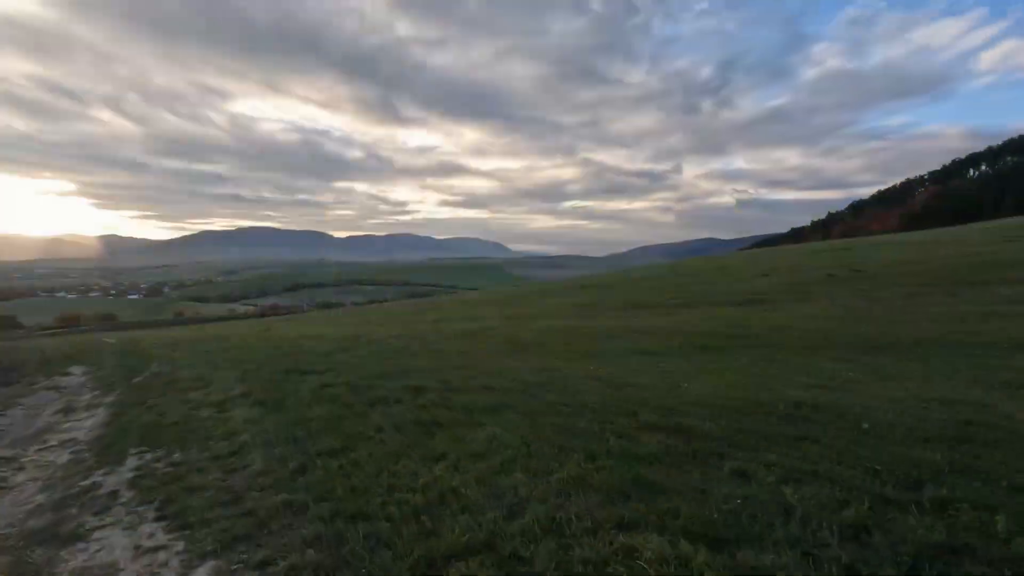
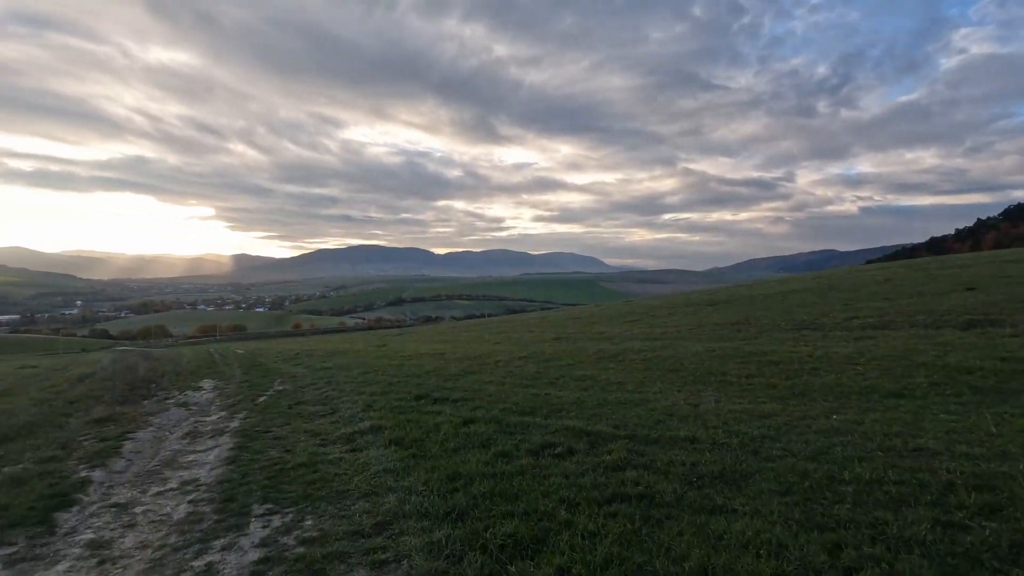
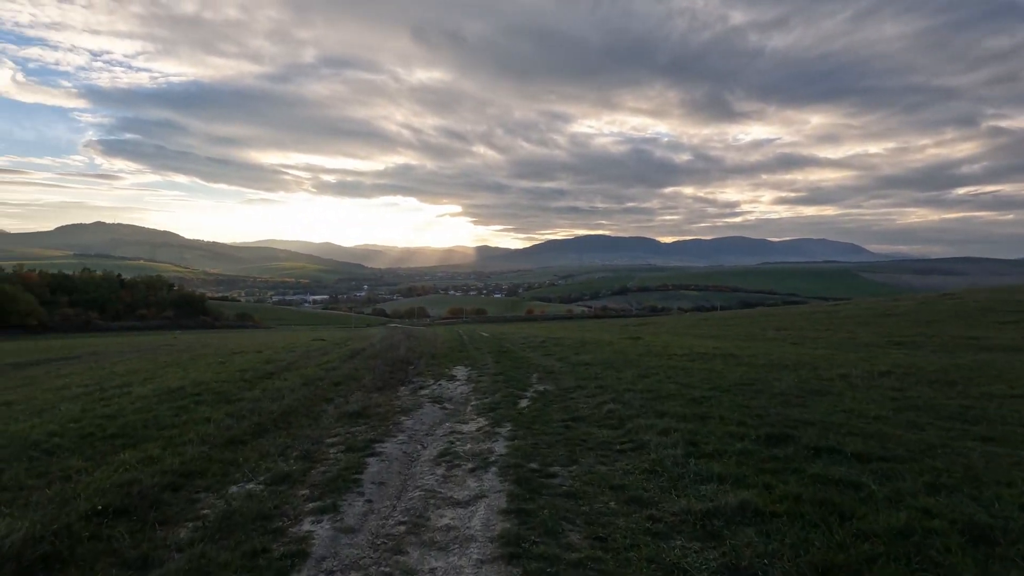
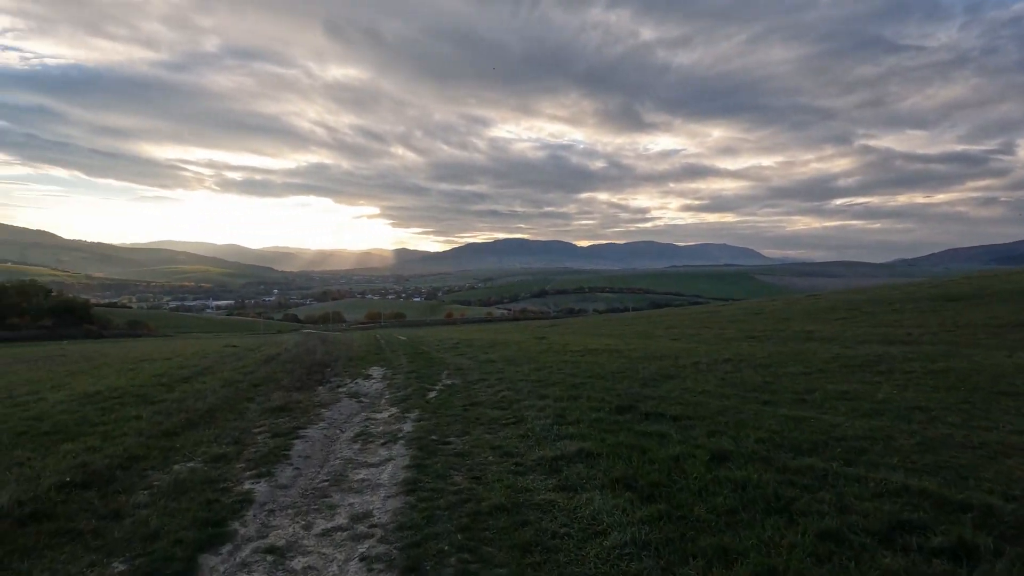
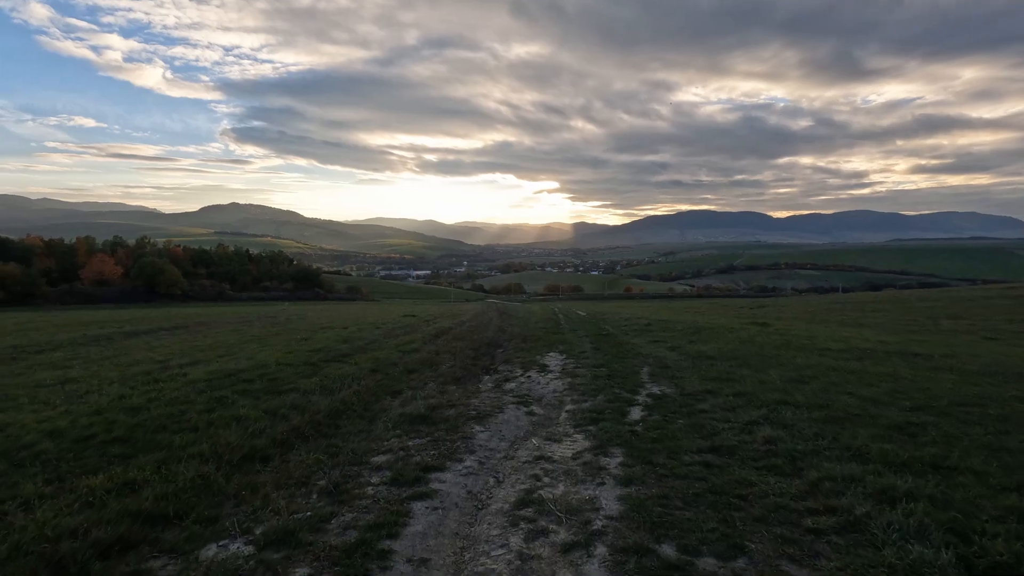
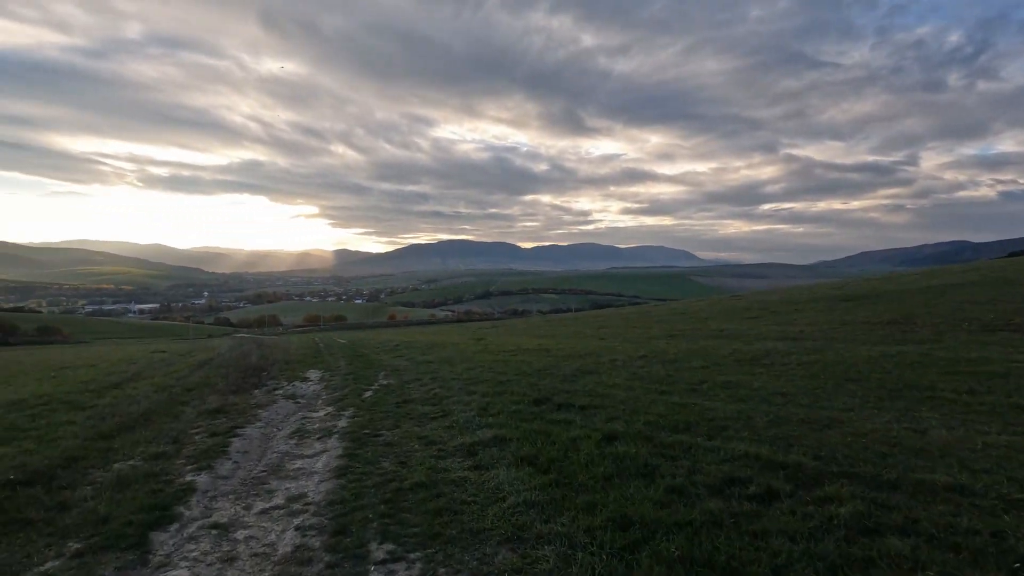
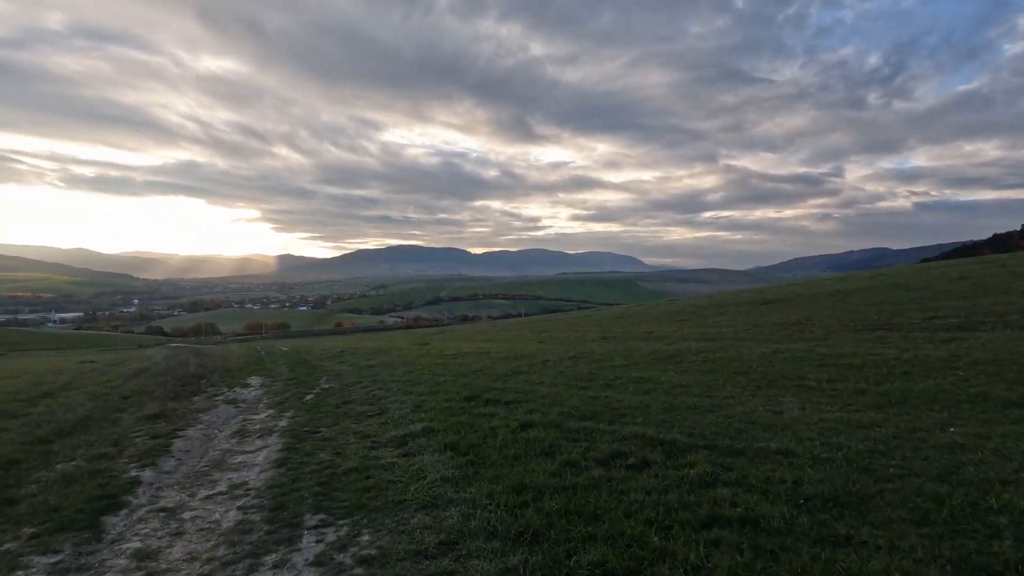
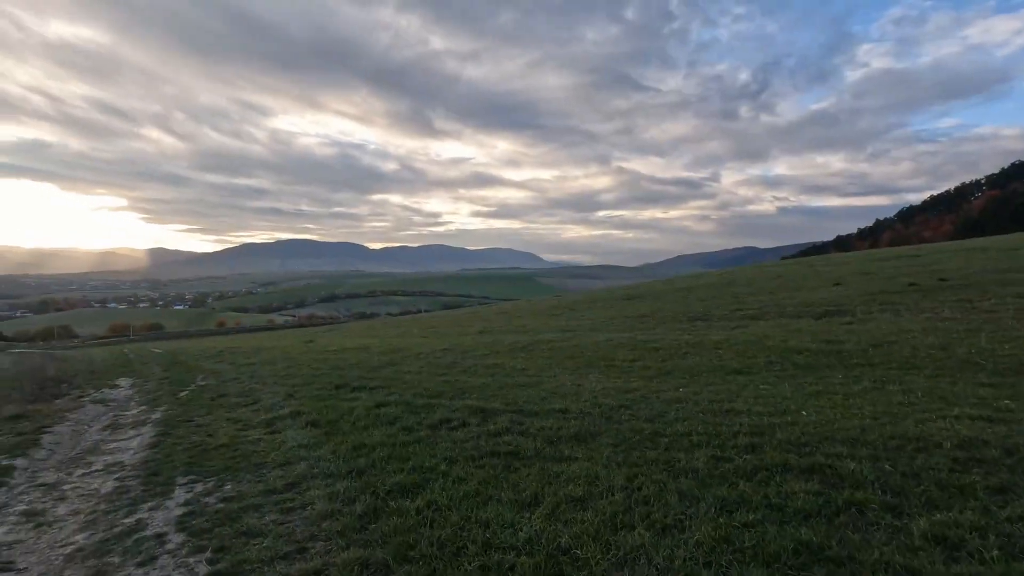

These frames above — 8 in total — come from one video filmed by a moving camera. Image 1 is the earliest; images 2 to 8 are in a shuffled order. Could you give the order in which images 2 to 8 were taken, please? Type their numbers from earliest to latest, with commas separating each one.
8, 2, 7, 6, 4, 3, 5
